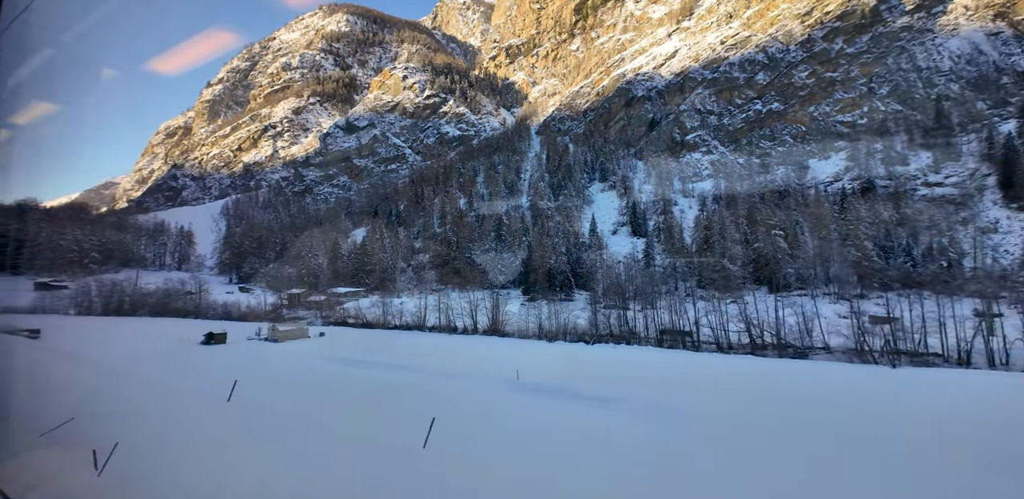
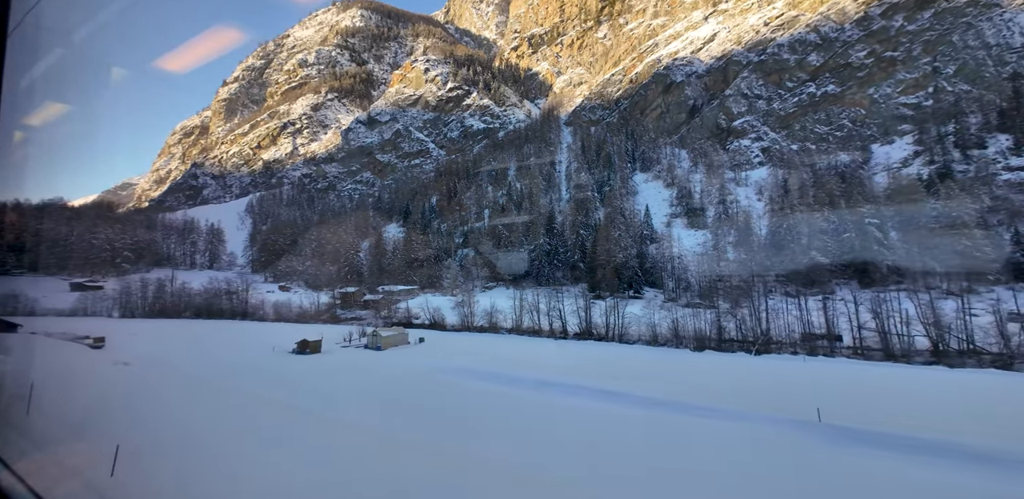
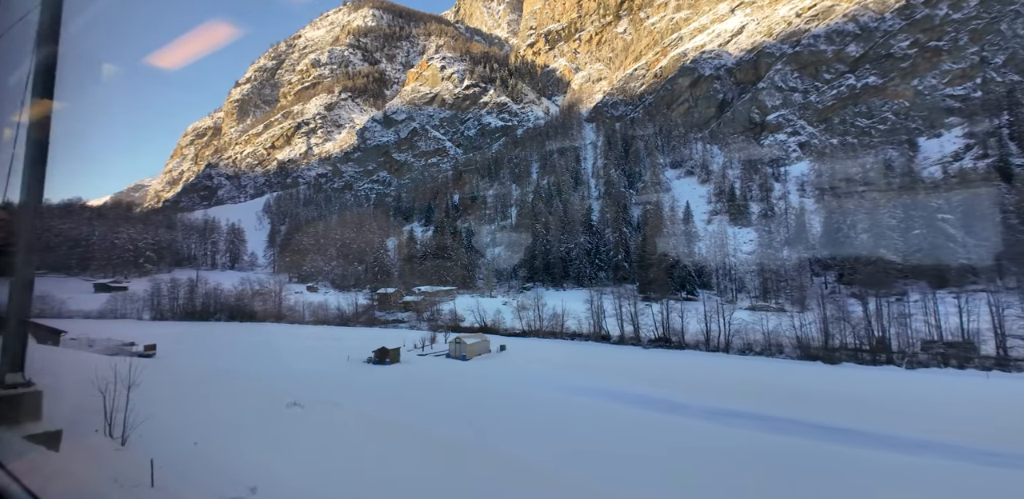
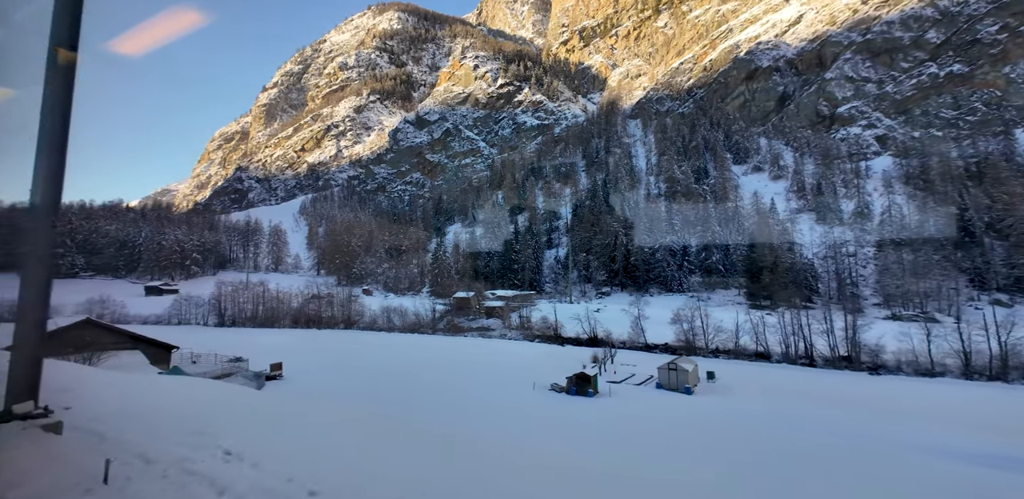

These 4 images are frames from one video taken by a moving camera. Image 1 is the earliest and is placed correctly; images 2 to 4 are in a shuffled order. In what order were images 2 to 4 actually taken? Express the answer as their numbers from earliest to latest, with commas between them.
2, 3, 4
